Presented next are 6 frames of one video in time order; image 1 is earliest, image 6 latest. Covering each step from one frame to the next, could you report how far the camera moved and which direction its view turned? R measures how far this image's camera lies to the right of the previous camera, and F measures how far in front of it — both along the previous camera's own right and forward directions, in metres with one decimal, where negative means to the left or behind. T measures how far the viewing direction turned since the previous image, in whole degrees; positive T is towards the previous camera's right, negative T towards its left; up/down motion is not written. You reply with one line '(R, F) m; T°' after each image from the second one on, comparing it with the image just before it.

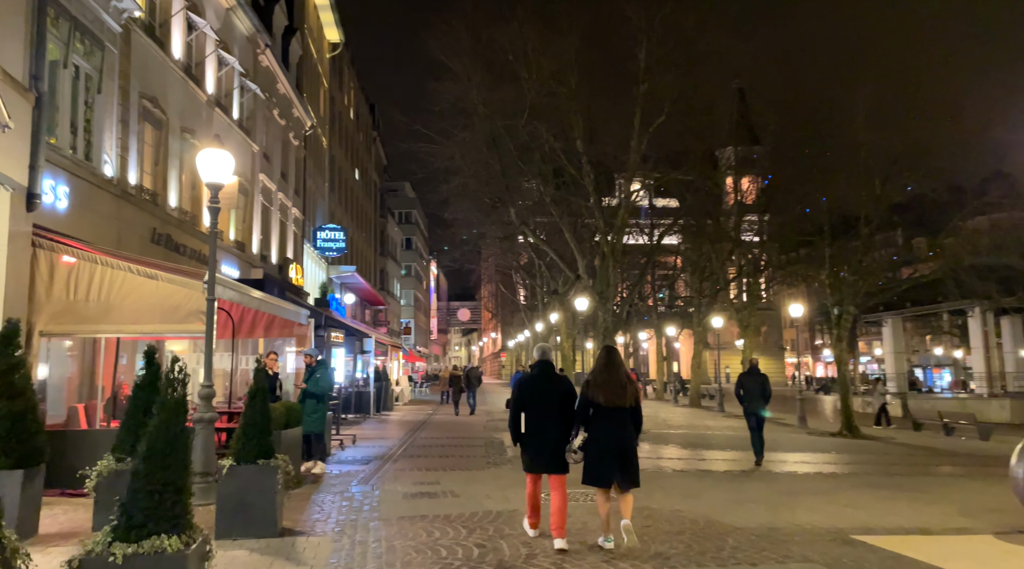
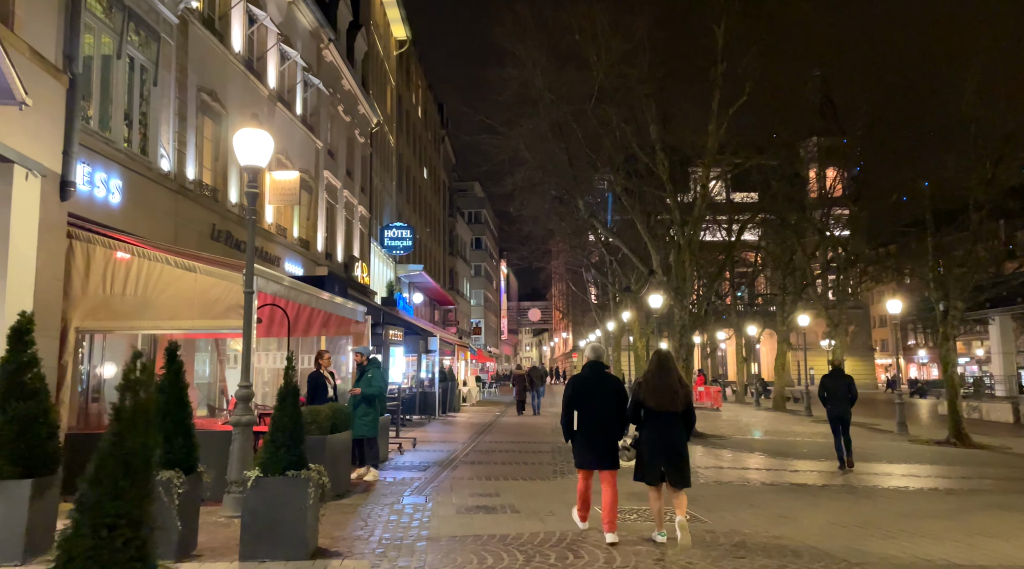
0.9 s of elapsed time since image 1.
(+0.1, +1.0) m; -5°
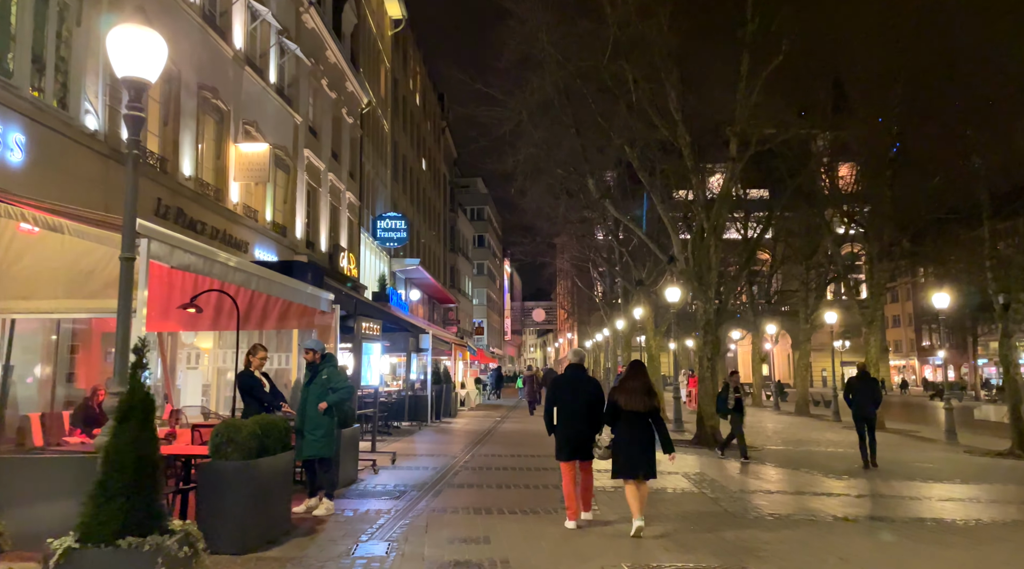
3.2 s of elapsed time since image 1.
(+0.1, +2.7) m; 0°
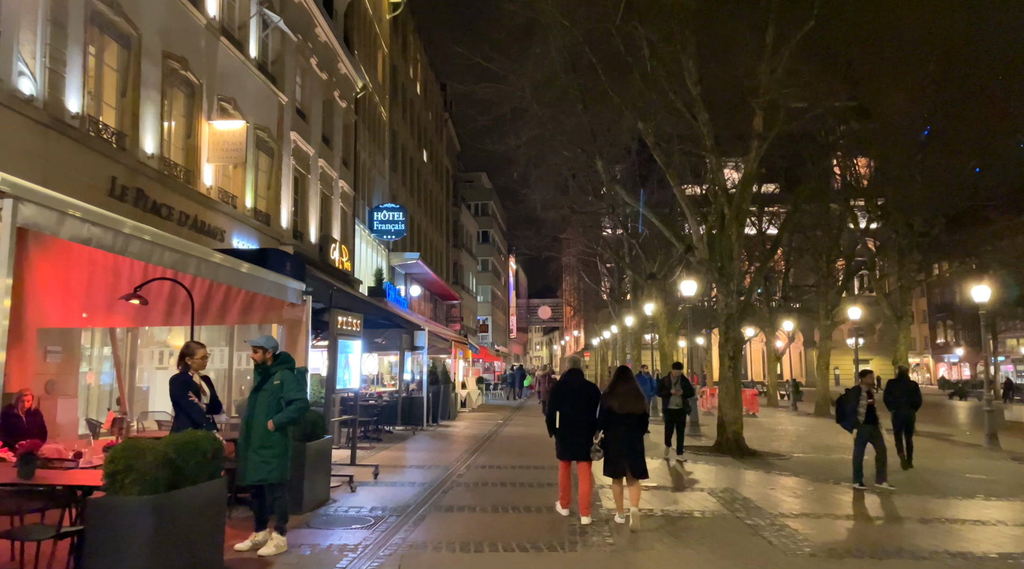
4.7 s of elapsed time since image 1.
(+0.1, +1.8) m; 0°
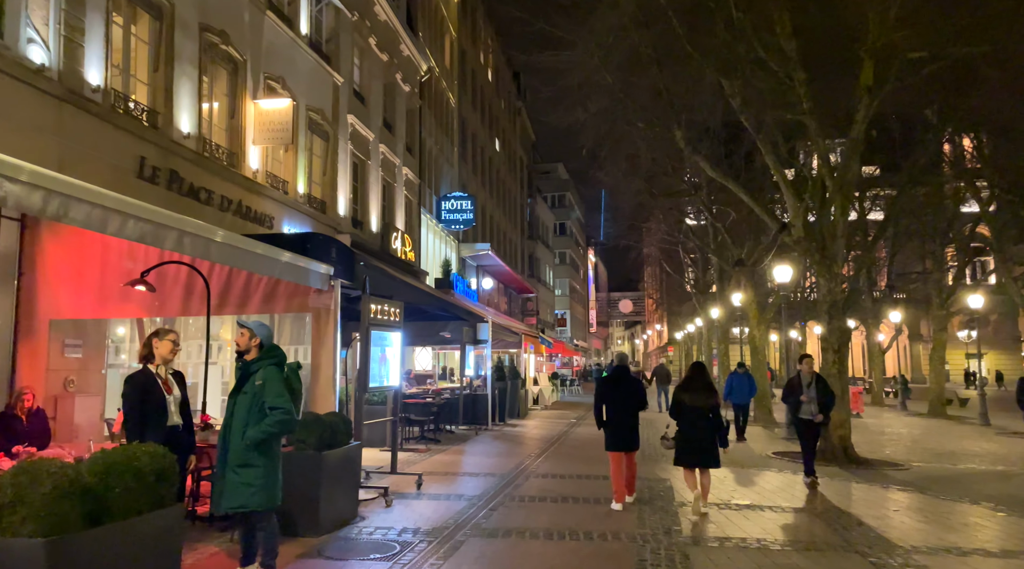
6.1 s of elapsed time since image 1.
(+0.2, +1.6) m; -5°
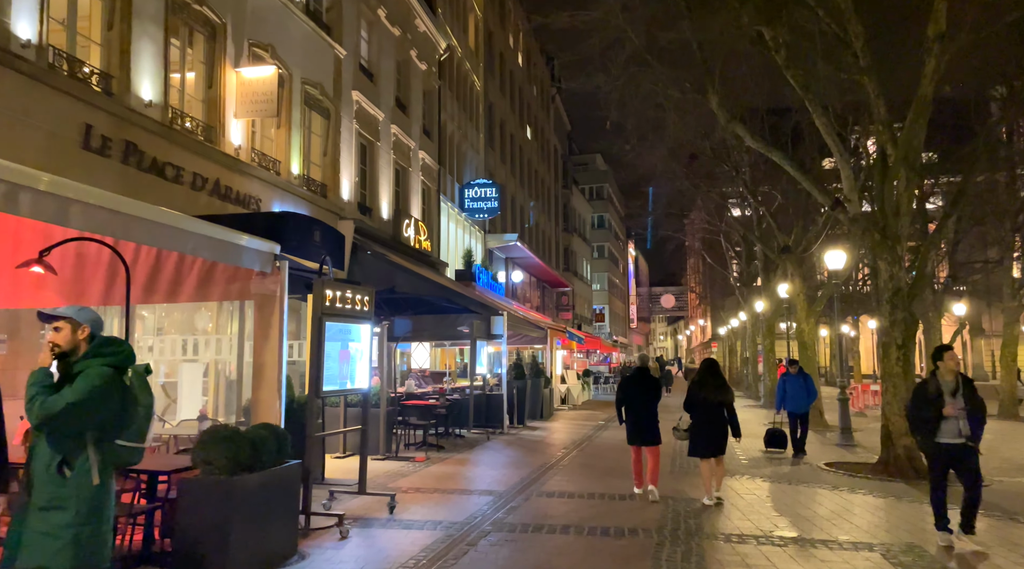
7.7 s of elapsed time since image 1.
(+0.5, +1.9) m; -3°
